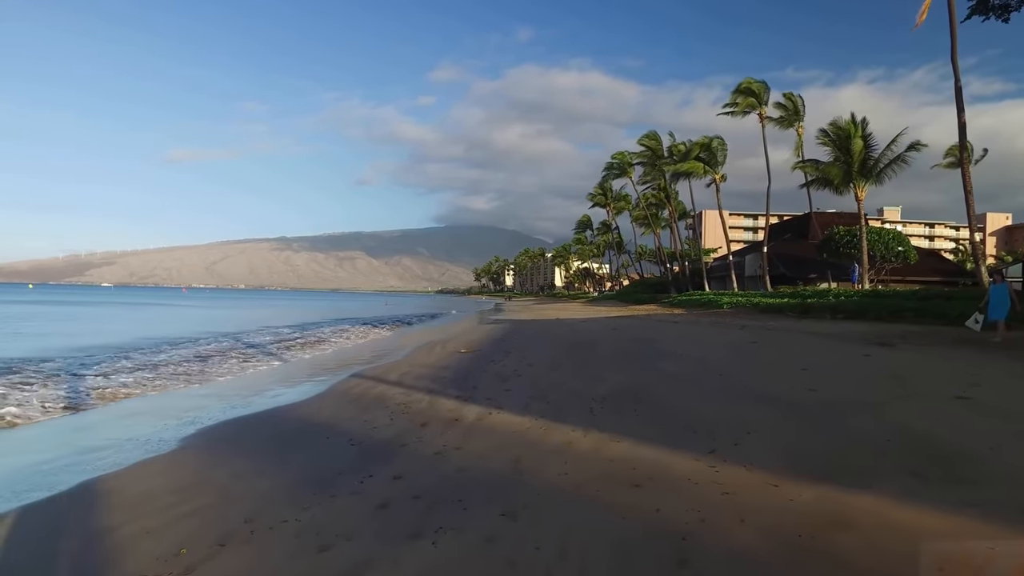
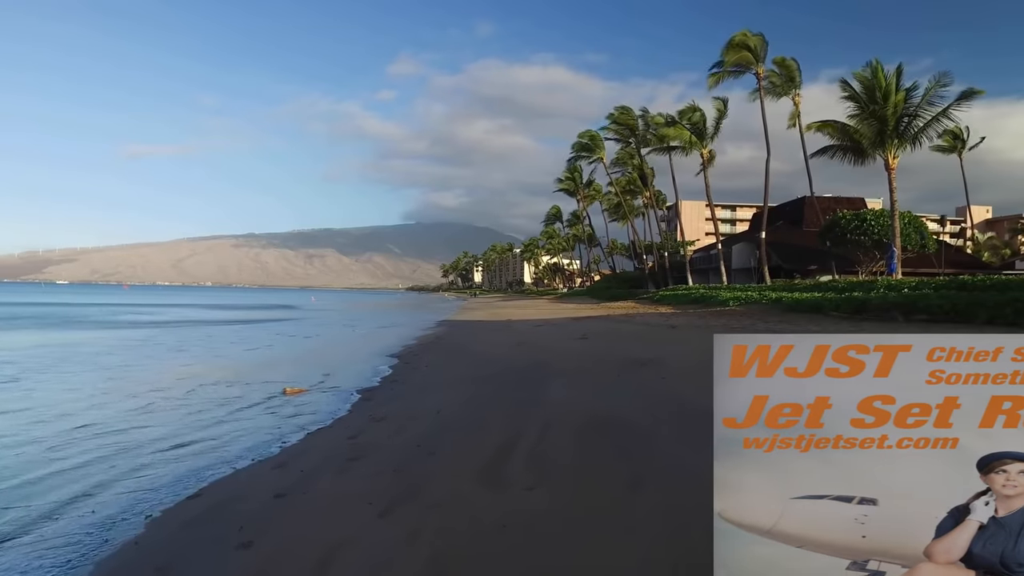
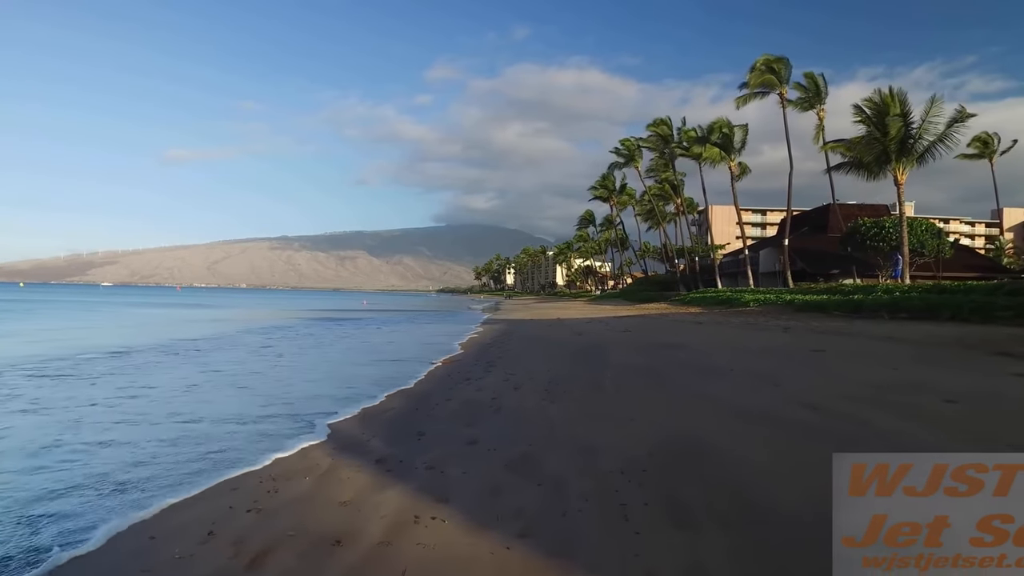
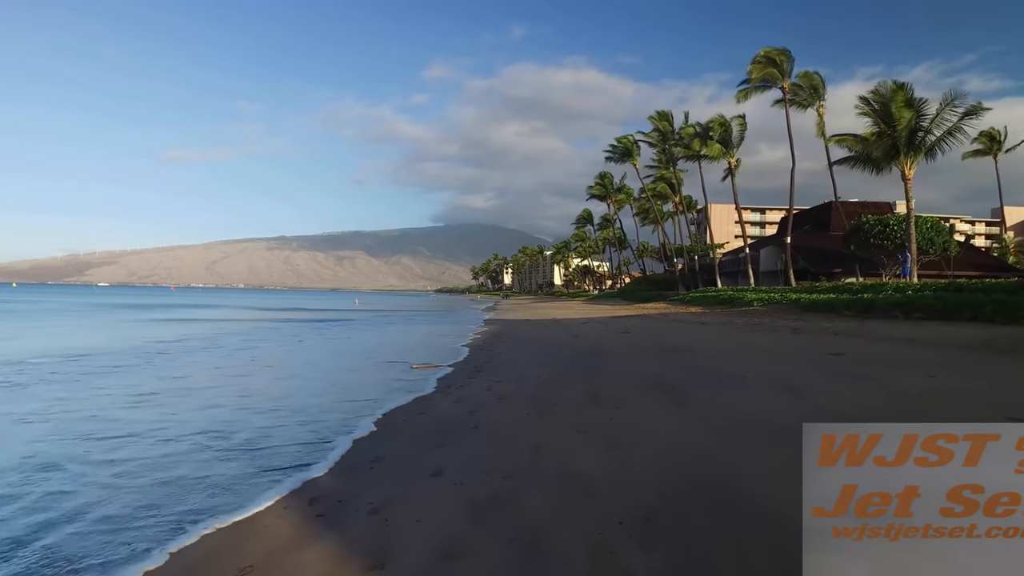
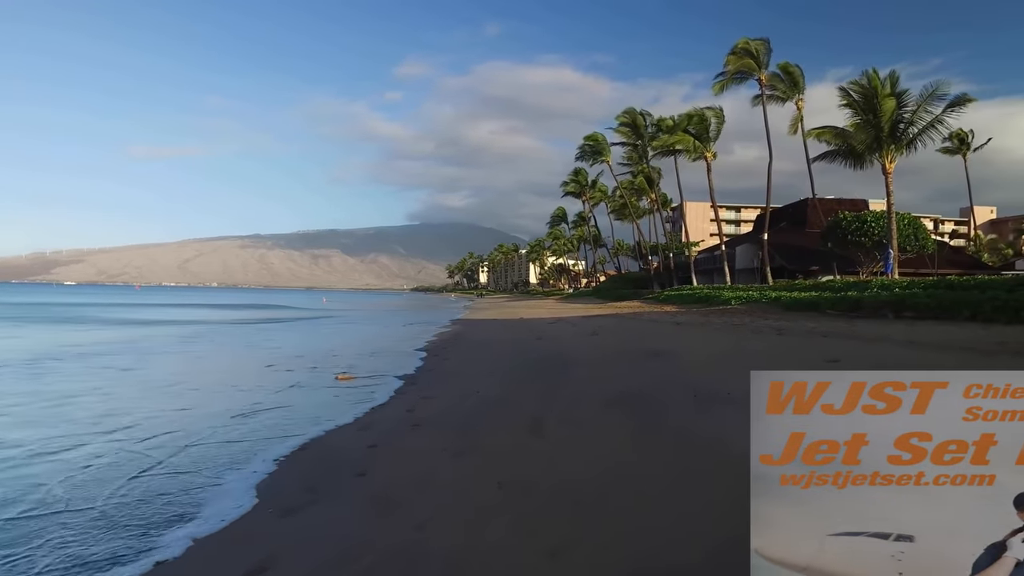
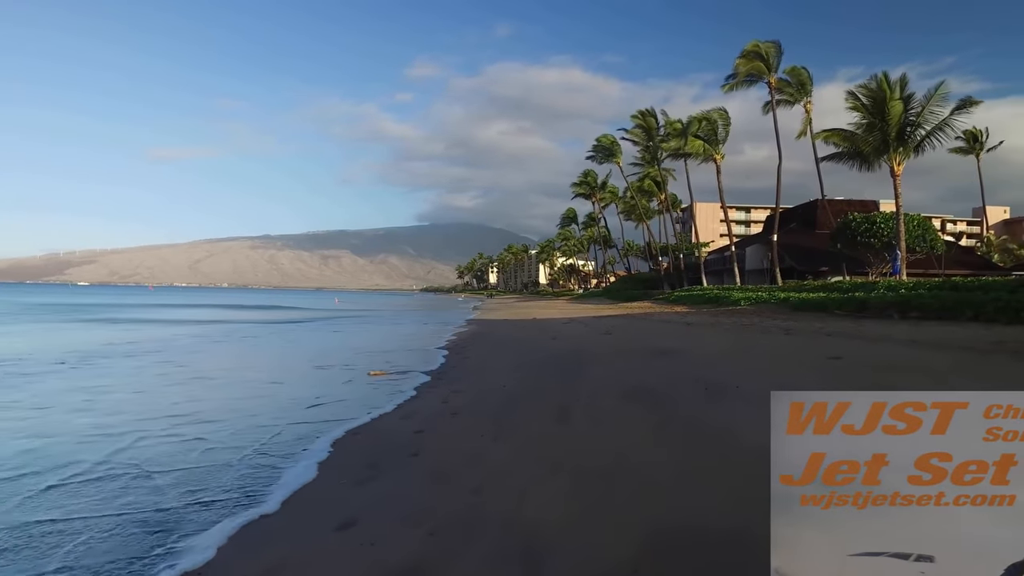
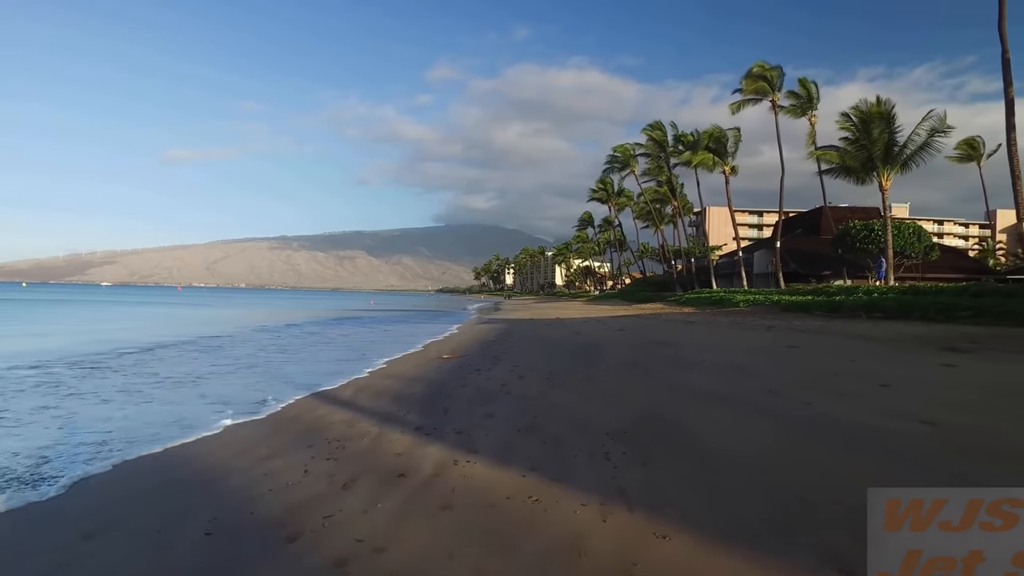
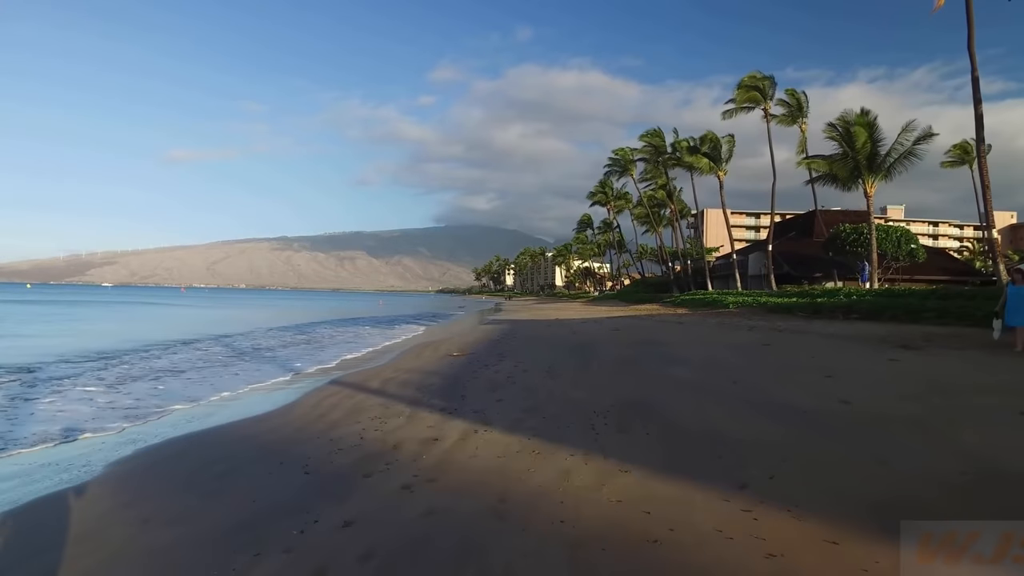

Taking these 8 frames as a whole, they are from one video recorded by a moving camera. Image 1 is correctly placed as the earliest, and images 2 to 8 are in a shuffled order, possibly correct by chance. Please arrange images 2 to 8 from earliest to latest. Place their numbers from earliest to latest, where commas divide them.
8, 7, 3, 4, 6, 5, 2
